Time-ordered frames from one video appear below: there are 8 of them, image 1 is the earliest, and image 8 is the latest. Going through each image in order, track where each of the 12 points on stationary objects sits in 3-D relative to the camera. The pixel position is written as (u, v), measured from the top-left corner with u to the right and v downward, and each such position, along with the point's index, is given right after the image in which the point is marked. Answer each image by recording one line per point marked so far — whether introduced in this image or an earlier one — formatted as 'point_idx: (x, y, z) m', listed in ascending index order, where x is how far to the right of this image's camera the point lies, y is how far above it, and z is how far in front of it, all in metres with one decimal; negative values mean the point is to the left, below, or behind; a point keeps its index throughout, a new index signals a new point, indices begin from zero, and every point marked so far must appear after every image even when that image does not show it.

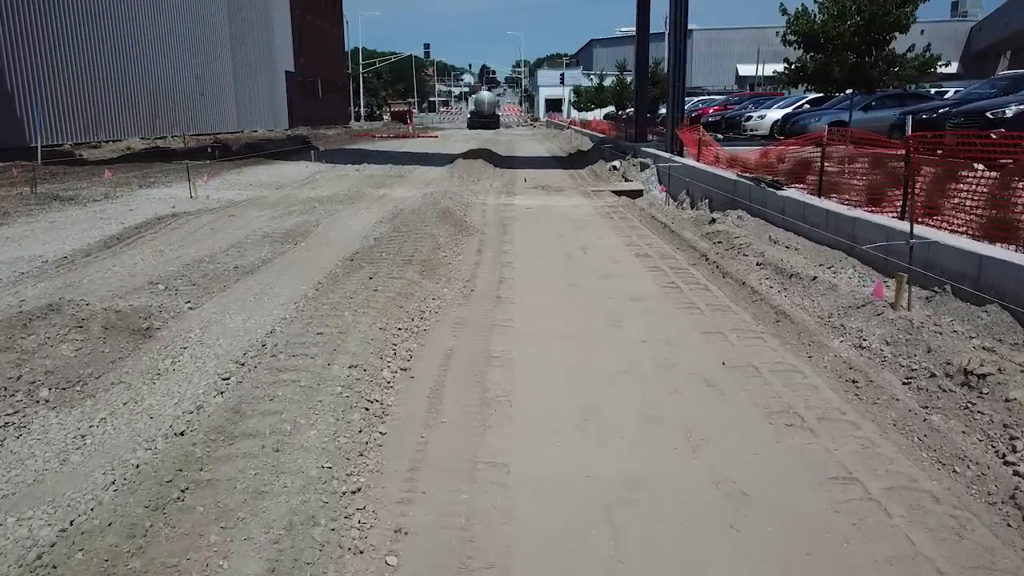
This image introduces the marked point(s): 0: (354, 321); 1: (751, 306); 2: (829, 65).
0: (-1.9, -0.4, +6.5) m
1: (+3.6, -0.3, +8.1) m
2: (+10.5, +7.3, +17.6) m
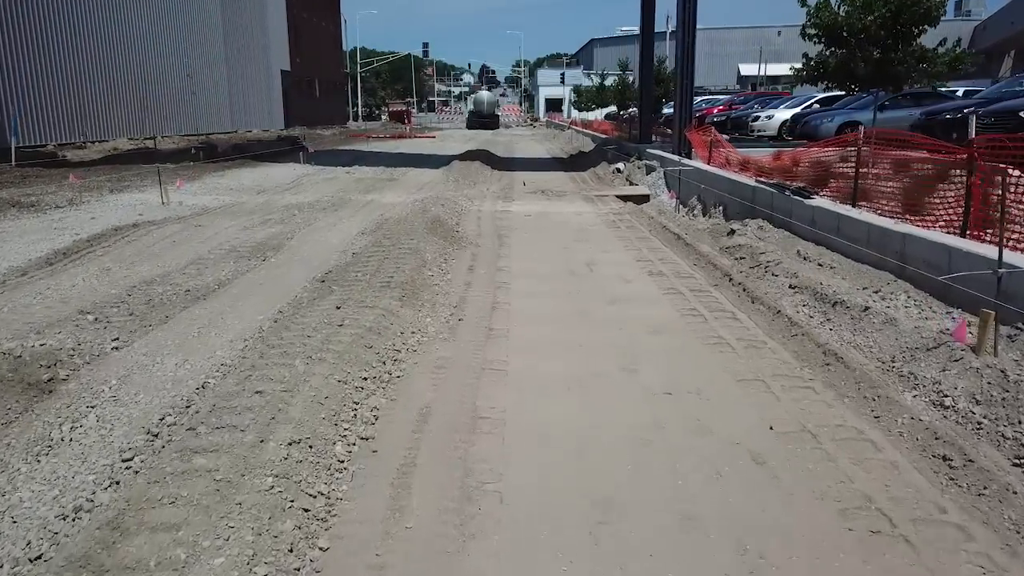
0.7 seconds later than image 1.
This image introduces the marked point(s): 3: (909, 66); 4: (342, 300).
0: (-2.0, -0.8, +5.2) m
1: (+3.5, -0.7, +6.8) m
2: (+10.4, +6.9, +16.3) m
3: (+11.9, +6.6, +16.0) m
4: (-2.4, -0.2, +7.4) m
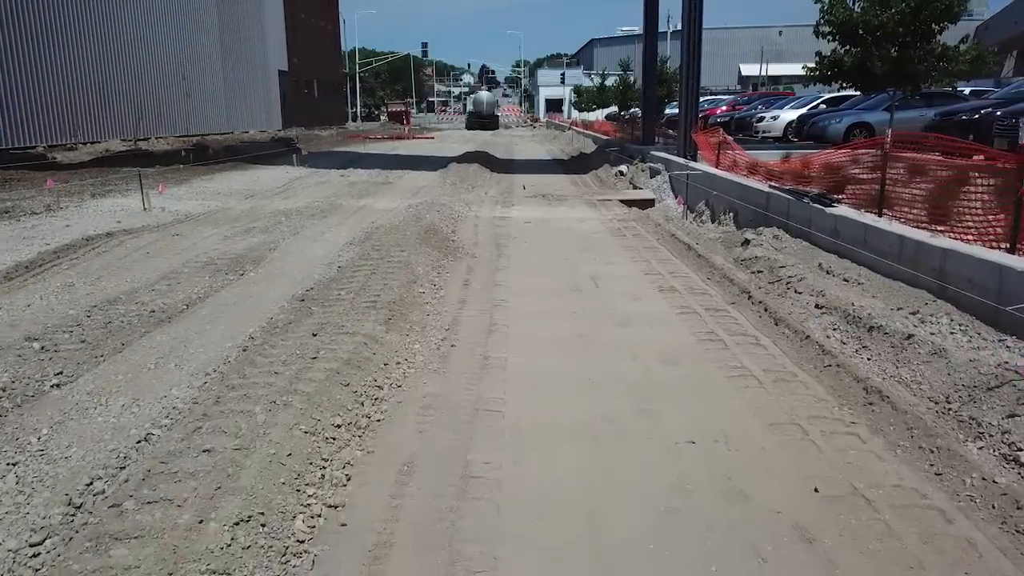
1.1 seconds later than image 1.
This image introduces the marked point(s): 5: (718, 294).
0: (-2.0, -1.1, +4.4) m
1: (+3.5, -1.0, +6.0) m
2: (+10.4, +6.6, +15.5) m
3: (+11.9, +6.4, +15.2) m
4: (-2.4, -0.5, +6.6) m
5: (+3.3, -0.1, +8.6) m
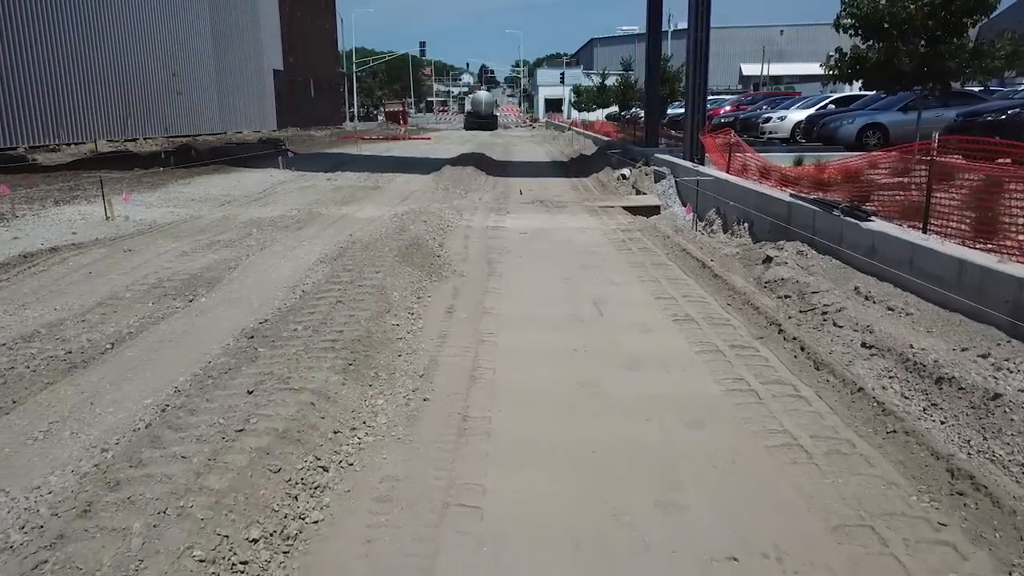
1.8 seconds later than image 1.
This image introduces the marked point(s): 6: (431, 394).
0: (-2.2, -1.5, +3.2) m
1: (+3.4, -1.4, +4.8) m
2: (+10.2, +6.2, +14.3) m
3: (+11.7, +5.9, +14.0) m
4: (-2.5, -0.9, +5.4) m
5: (+3.2, -0.5, +7.4) m
6: (-0.9, -1.1, +5.6) m
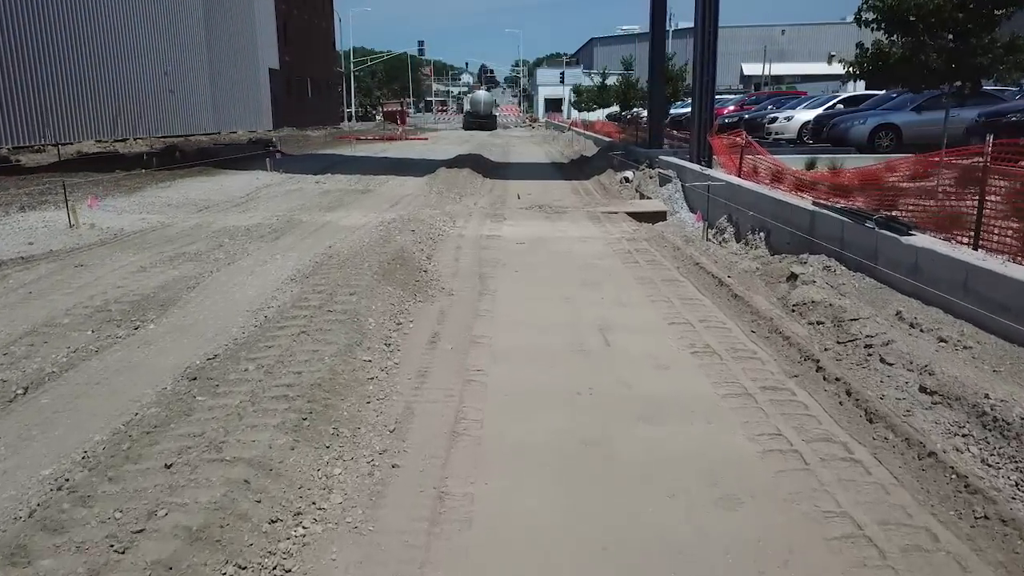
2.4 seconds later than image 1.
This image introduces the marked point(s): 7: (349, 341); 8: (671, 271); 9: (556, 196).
0: (-2.2, -1.9, +2.1) m
1: (+3.3, -1.7, +3.7) m
2: (+10.1, +5.8, +13.2) m
3: (+11.6, +5.6, +13.0) m
4: (-2.6, -1.2, +4.3) m
5: (+3.1, -0.9, +6.3) m
6: (-0.9, -1.5, +4.6) m
7: (-1.9, -0.6, +6.3) m
8: (+3.0, +0.3, +10.0) m
9: (+1.6, +3.4, +19.5) m
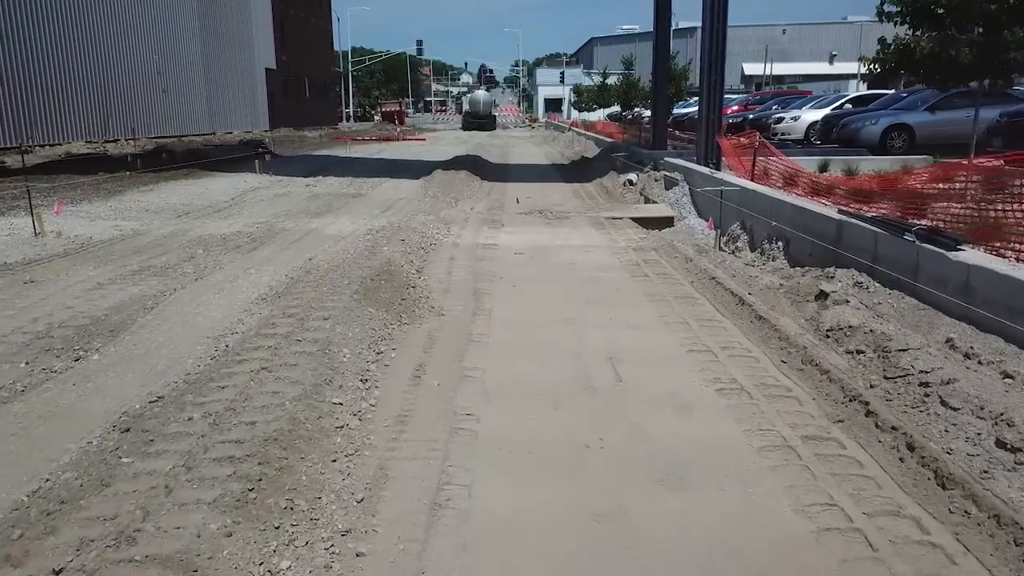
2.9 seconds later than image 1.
0: (-2.3, -2.1, +1.2) m
1: (+3.2, -2.0, +2.8) m
2: (+10.1, +5.5, +12.3) m
3: (+11.6, +5.3, +12.1) m
4: (-2.6, -1.5, +3.4) m
5: (+3.1, -1.2, +5.4) m
6: (-1.0, -1.7, +3.6) m
7: (-2.0, -0.9, +5.4) m
8: (+3.0, 0.0, +9.1) m
9: (+1.6, +3.1, +18.6) m
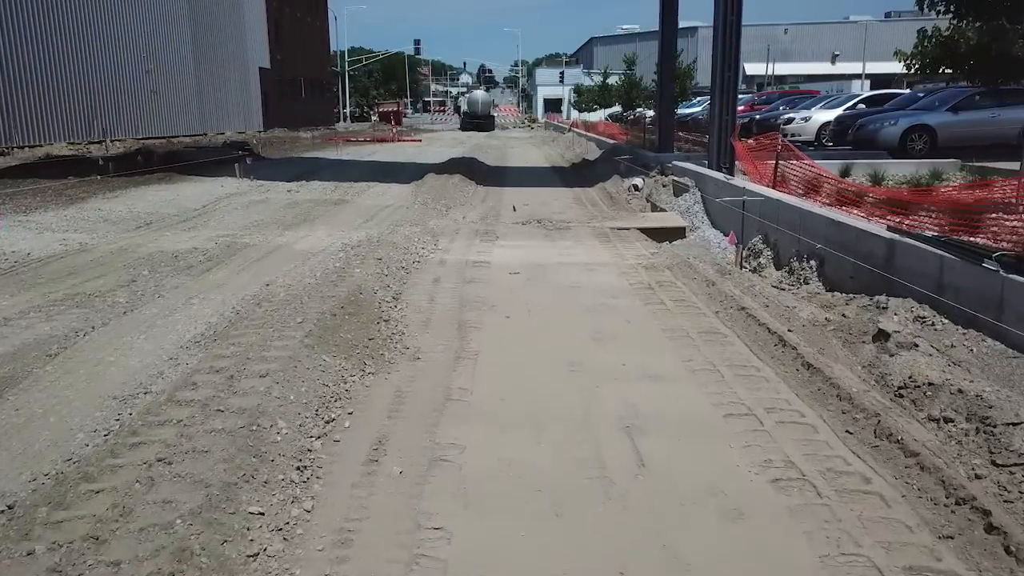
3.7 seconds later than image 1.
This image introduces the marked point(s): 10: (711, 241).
0: (-2.4, -2.6, -0.2) m
1: (+3.1, -2.5, +1.4) m
2: (+10.0, +5.1, +10.9) m
3: (+11.5, +4.8, +10.6) m
4: (-2.7, -2.0, +2.0) m
5: (+2.9, -1.6, +4.0) m
6: (-1.1, -2.2, +2.2) m
7: (-2.1, -1.4, +4.0) m
8: (+2.8, -0.4, +7.7) m
9: (+1.4, +2.6, +17.2) m
10: (+4.8, +1.1, +12.9) m
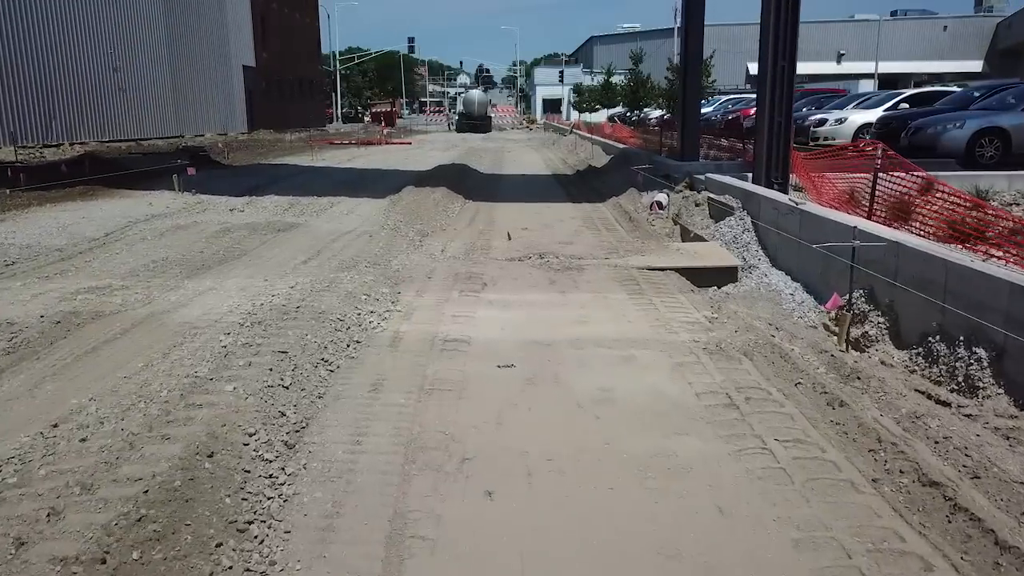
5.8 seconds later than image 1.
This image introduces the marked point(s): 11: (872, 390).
0: (-2.5, -3.8, -3.9) m
1: (+3.0, -3.7, -2.3) m
2: (+9.9, +3.9, +7.2) m
3: (+11.4, +3.6, +7.0) m
4: (-2.8, -3.2, -1.7) m
5: (+2.8, -2.8, +0.3) m
6: (-1.2, -3.4, -1.5) m
7: (-2.2, -2.6, +0.3) m
8: (+2.7, -1.7, +4.0) m
9: (+1.3, +1.4, +13.5) m
10: (+4.6, -0.1, +9.2) m
11: (+3.8, -1.1, +5.6) m
